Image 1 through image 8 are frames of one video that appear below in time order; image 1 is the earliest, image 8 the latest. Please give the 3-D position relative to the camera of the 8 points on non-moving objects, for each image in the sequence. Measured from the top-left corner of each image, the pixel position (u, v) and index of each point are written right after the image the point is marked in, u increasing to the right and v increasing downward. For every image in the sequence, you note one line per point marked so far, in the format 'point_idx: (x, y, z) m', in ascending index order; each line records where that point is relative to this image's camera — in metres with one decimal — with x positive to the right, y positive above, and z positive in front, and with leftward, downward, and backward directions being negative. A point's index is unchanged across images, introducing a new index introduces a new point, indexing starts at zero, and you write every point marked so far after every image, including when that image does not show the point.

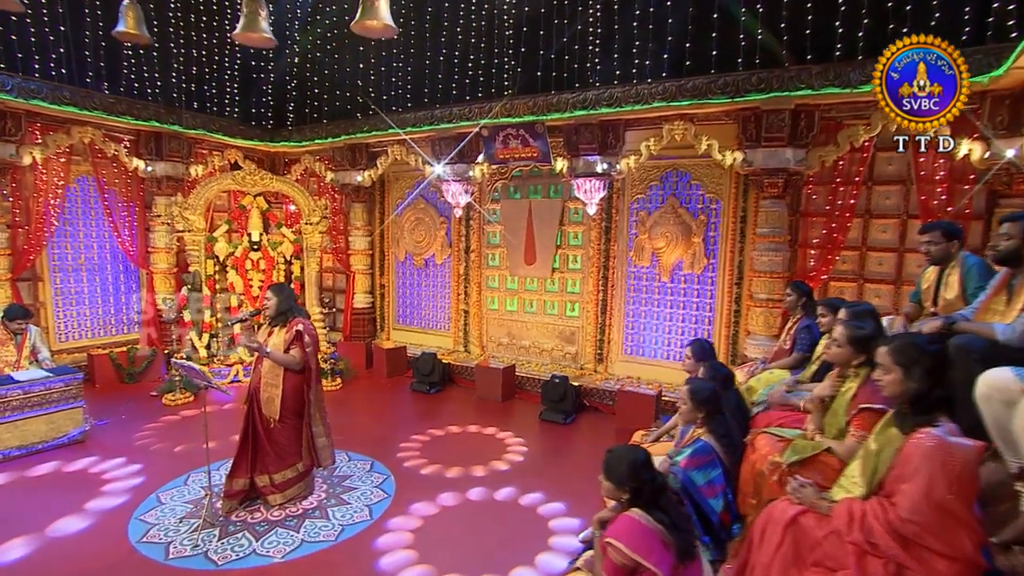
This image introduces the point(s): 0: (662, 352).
0: (+1.5, -0.6, +7.2) m
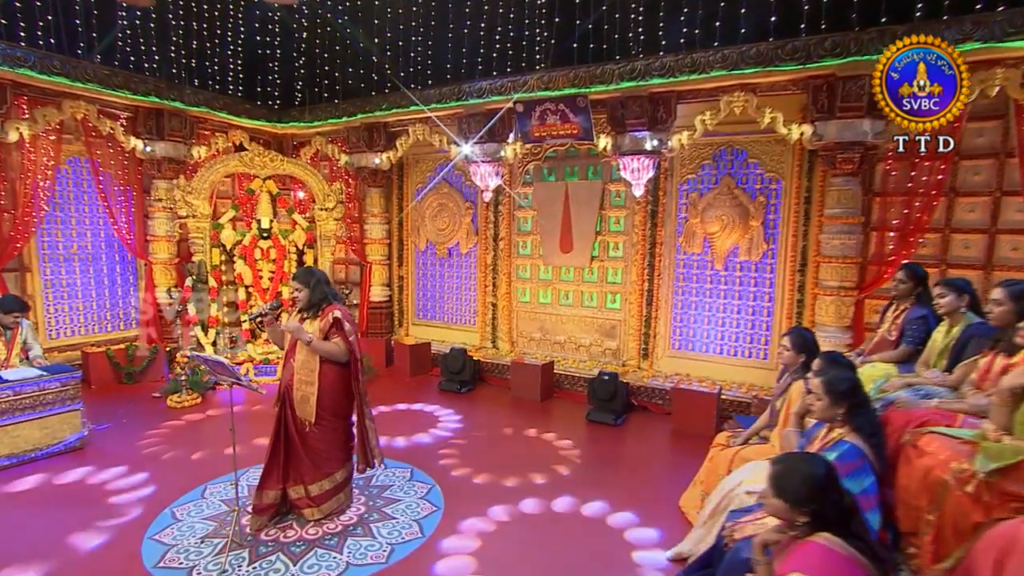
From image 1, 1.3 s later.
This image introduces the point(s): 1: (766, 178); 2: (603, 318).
0: (+1.8, -0.5, +6.6) m
1: (+2.1, +0.9, +6.2) m
2: (+0.9, -0.3, +7.1) m
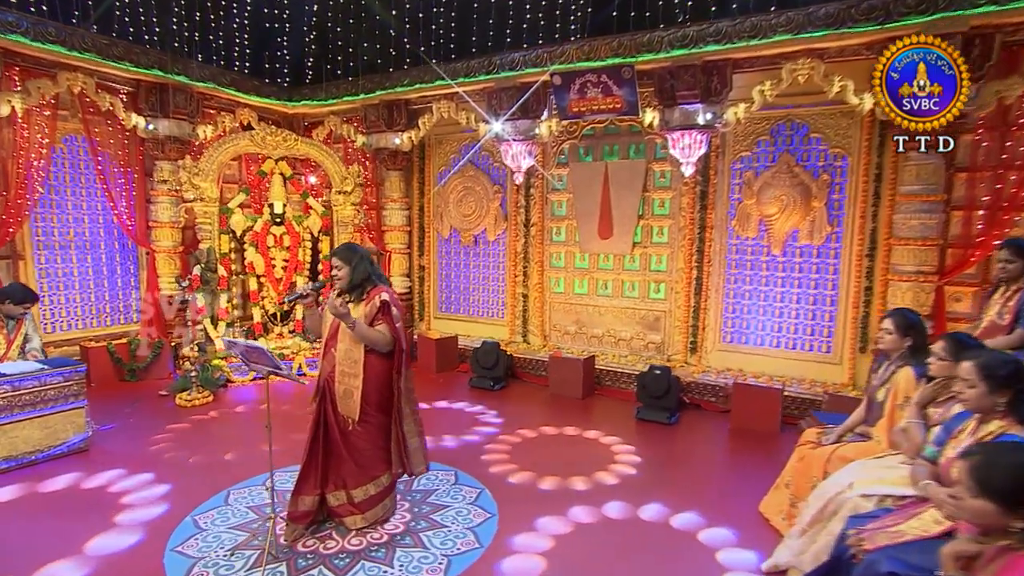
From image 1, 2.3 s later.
0: (+2.1, -0.4, +6.0) m
1: (+2.4, +1.0, +5.6) m
2: (+1.2, -0.2, +6.6) m
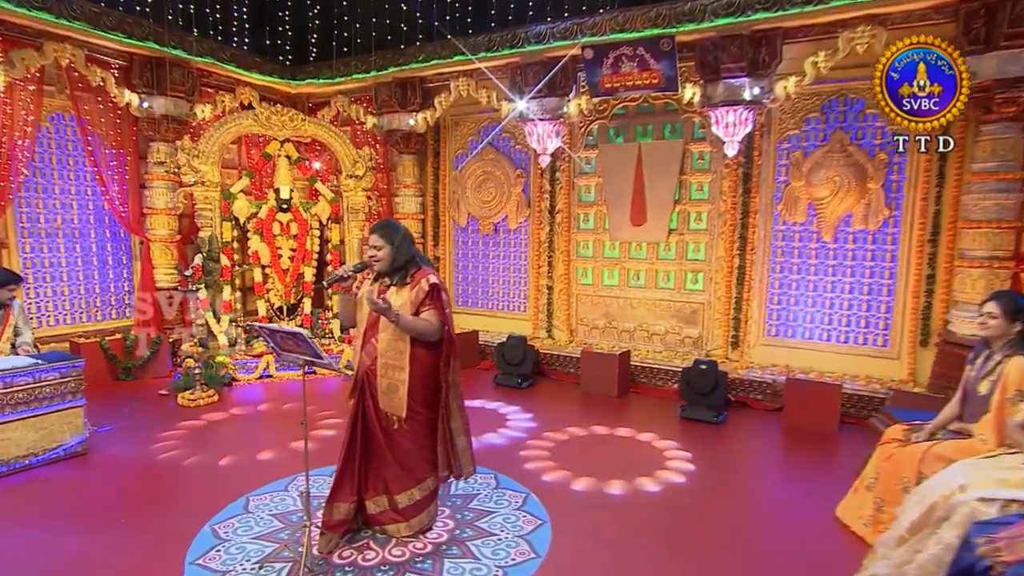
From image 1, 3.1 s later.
0: (+2.4, -0.3, +5.6) m
1: (+2.7, +1.1, +5.2) m
2: (+1.4, -0.1, +6.1) m
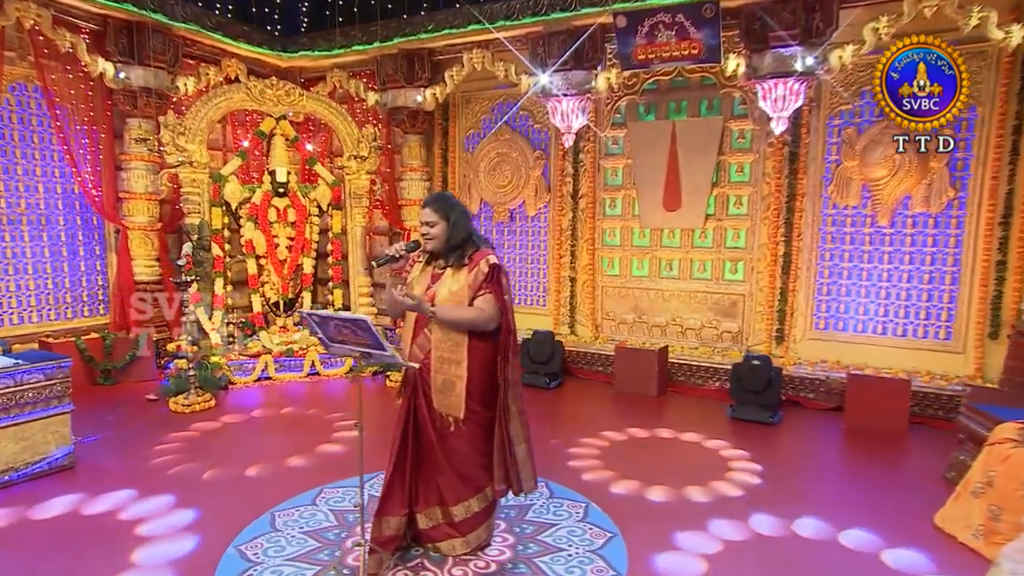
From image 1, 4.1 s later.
0: (+2.6, -0.3, +5.2) m
1: (+2.9, +1.2, +4.8) m
2: (+1.6, 0.0, +5.7) m
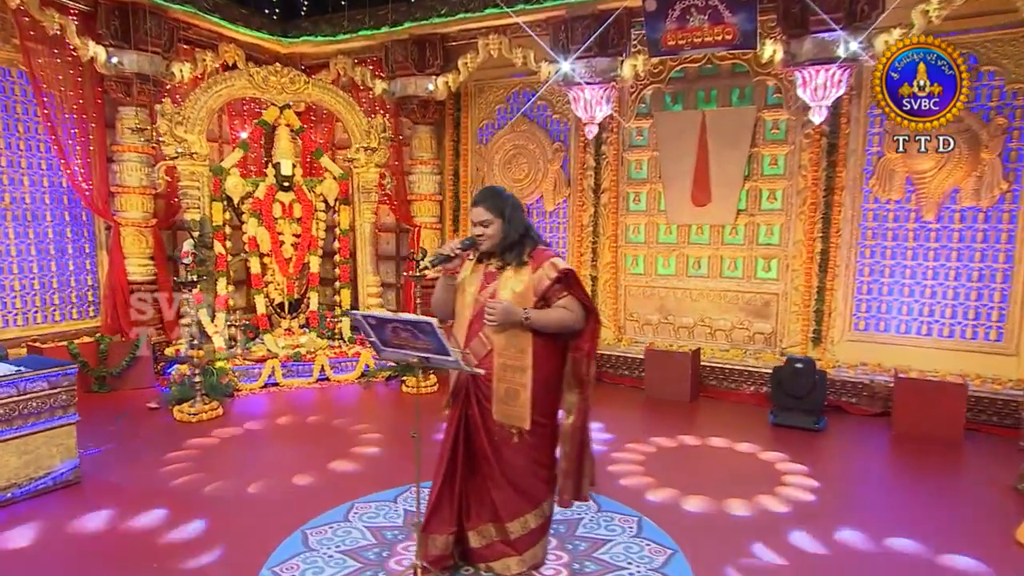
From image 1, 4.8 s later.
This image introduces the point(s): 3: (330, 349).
0: (+2.7, -0.3, +4.9) m
1: (+3.0, +1.2, +4.5) m
2: (+1.8, 0.0, +5.4) m
3: (-1.4, -0.5, +5.6) m
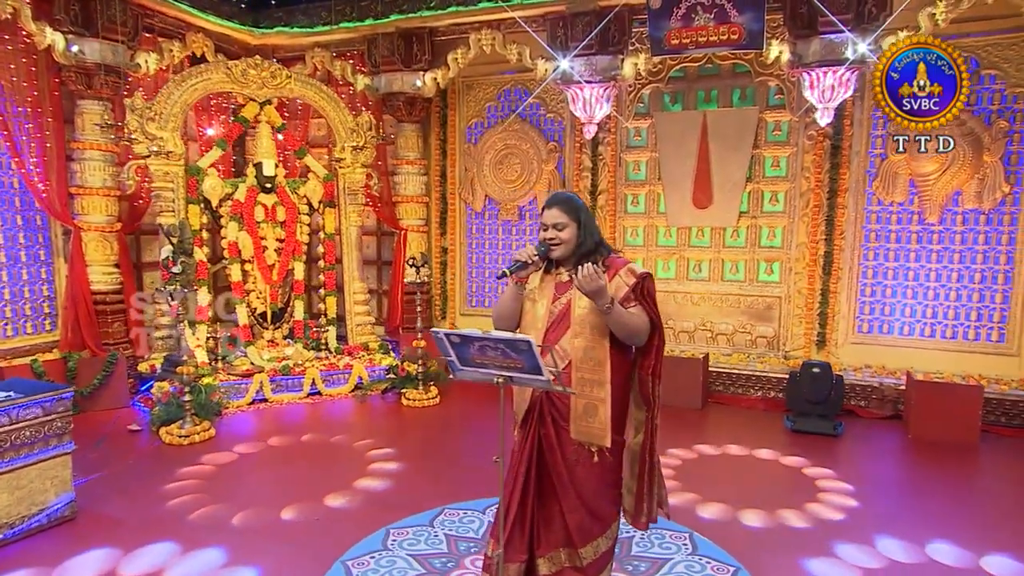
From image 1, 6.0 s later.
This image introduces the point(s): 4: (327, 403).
0: (+2.8, -0.3, +4.9) m
1: (+3.1, +1.2, +4.6) m
2: (+1.7, -0.1, +5.3) m
3: (-1.4, -0.5, +5.3) m
4: (-1.3, -0.8, +5.1) m
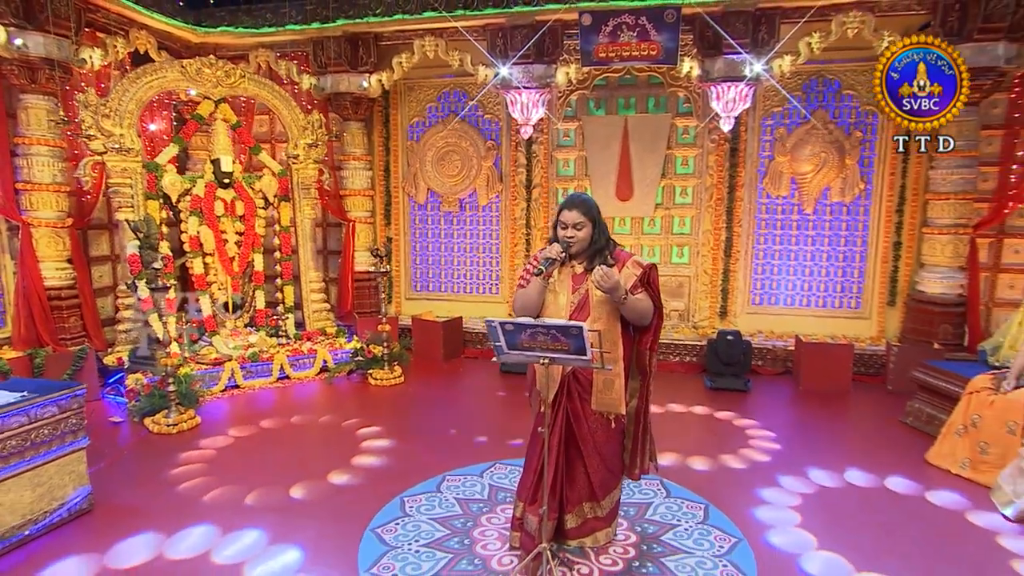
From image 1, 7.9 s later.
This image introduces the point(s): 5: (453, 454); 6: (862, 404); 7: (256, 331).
0: (+2.4, -0.1, +6.0) m
1: (+2.7, +1.4, +5.7) m
2: (+1.3, +0.1, +6.2) m
3: (-1.7, -0.5, +5.6) m
4: (-1.6, -0.7, +5.4) m
5: (-0.3, -1.0, +4.4) m
6: (+2.5, -0.8, +5.2) m
7: (-2.0, -0.3, +5.6) m
